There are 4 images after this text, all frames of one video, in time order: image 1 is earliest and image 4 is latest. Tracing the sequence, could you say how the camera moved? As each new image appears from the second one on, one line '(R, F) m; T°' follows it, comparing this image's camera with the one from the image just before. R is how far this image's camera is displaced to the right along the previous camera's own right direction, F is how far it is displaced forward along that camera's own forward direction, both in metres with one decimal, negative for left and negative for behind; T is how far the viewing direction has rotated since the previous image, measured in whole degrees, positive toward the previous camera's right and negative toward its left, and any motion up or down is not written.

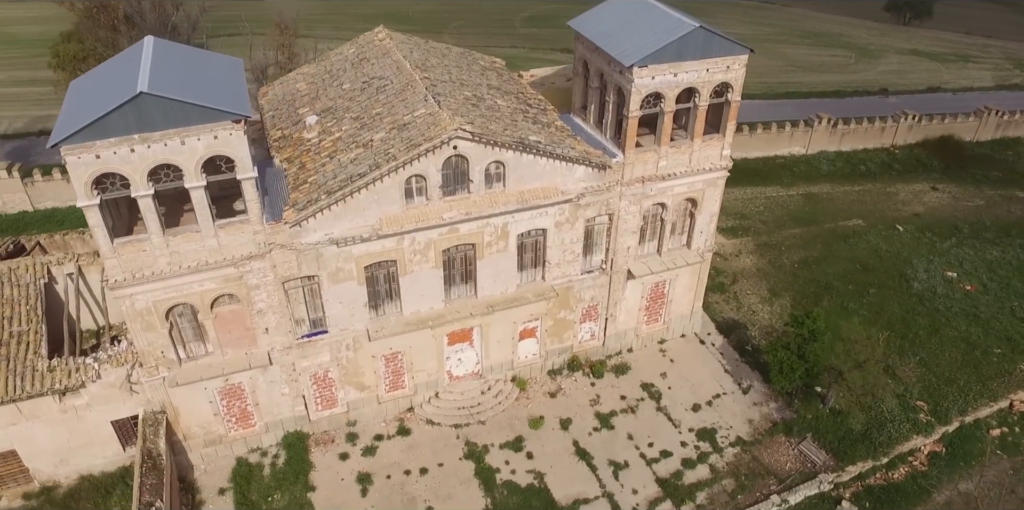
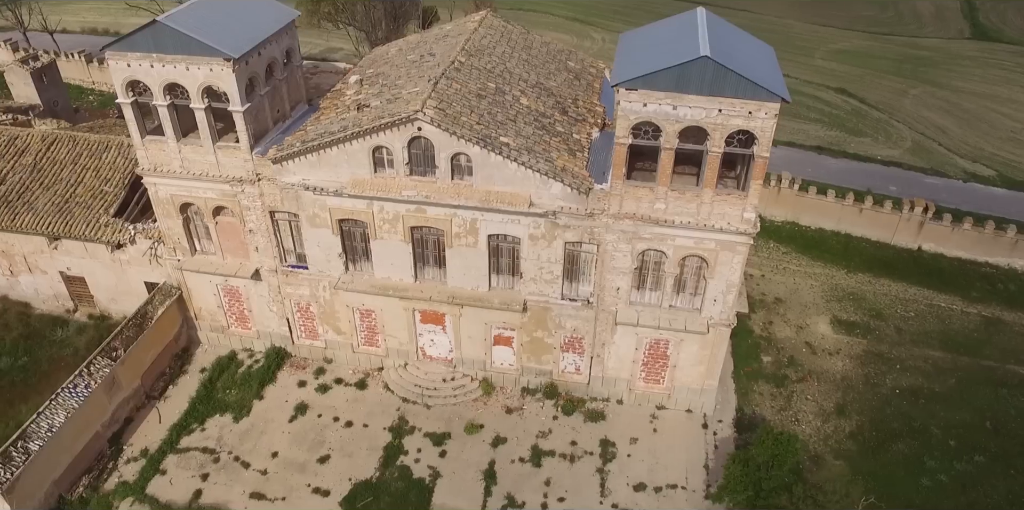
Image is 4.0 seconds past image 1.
(+10.2, +3.0) m; -25°
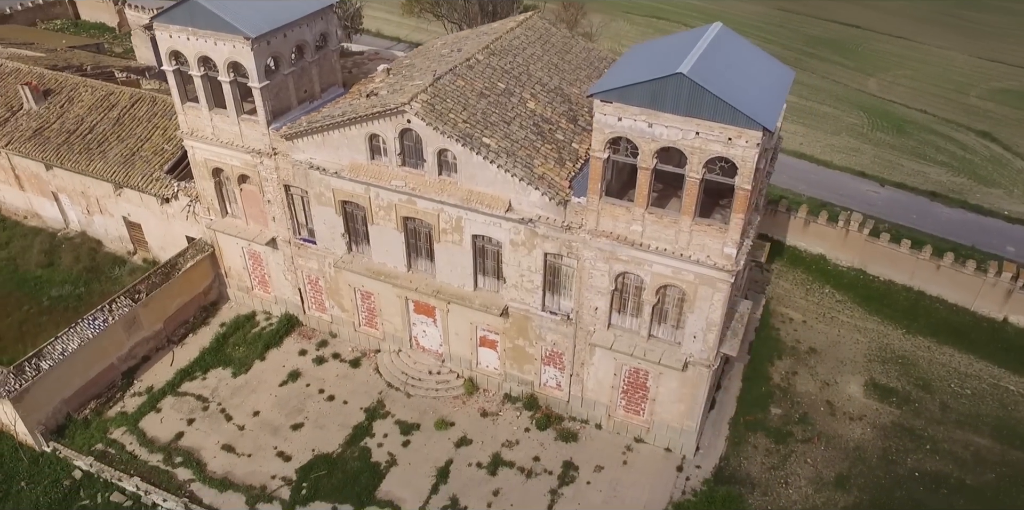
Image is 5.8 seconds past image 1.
(+4.9, +0.8) m; -12°
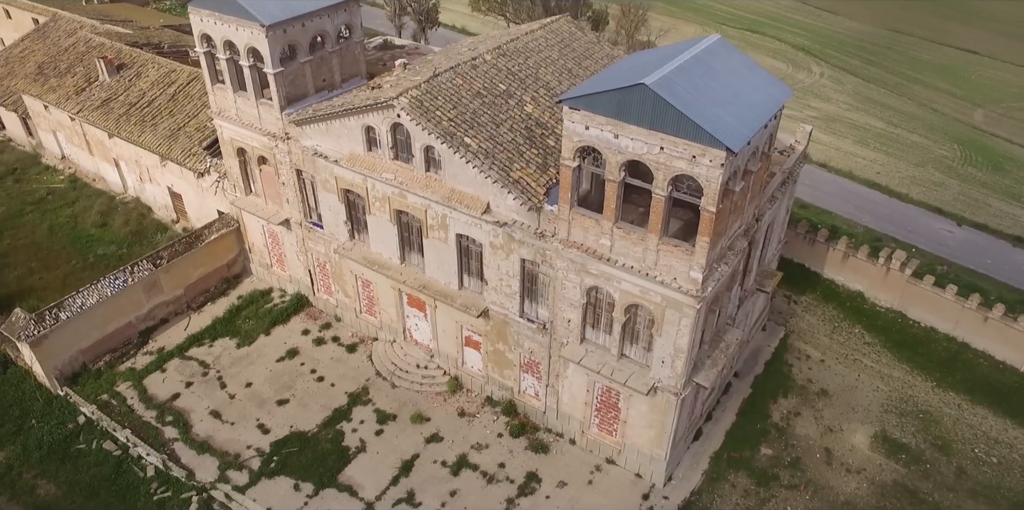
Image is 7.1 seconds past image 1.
(+3.6, +0.5) m; -8°
